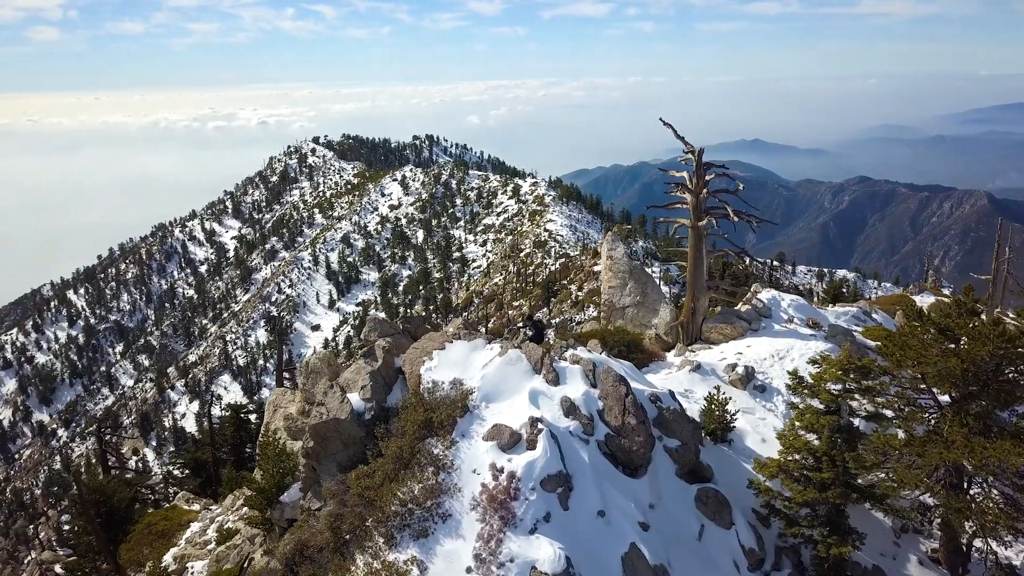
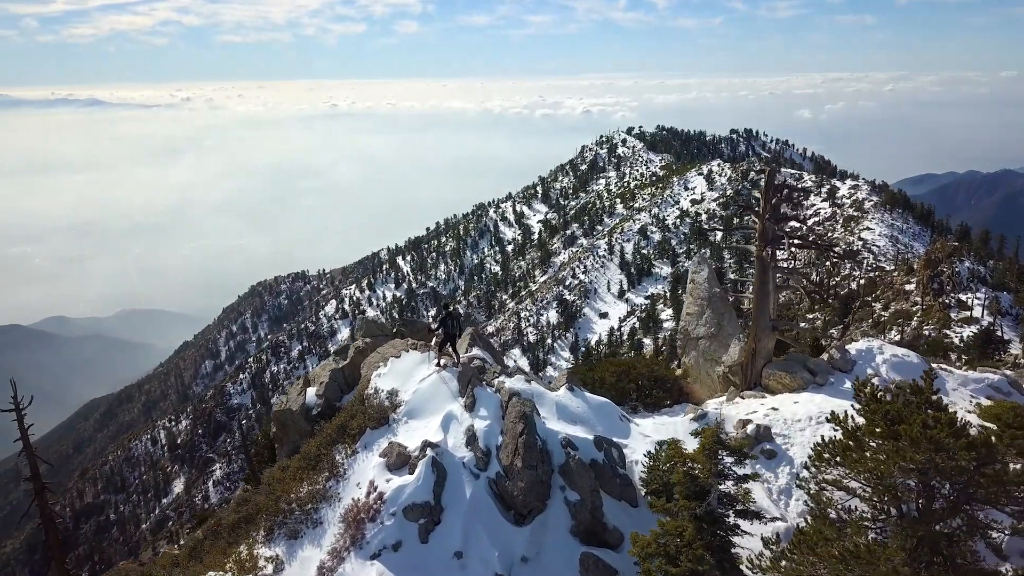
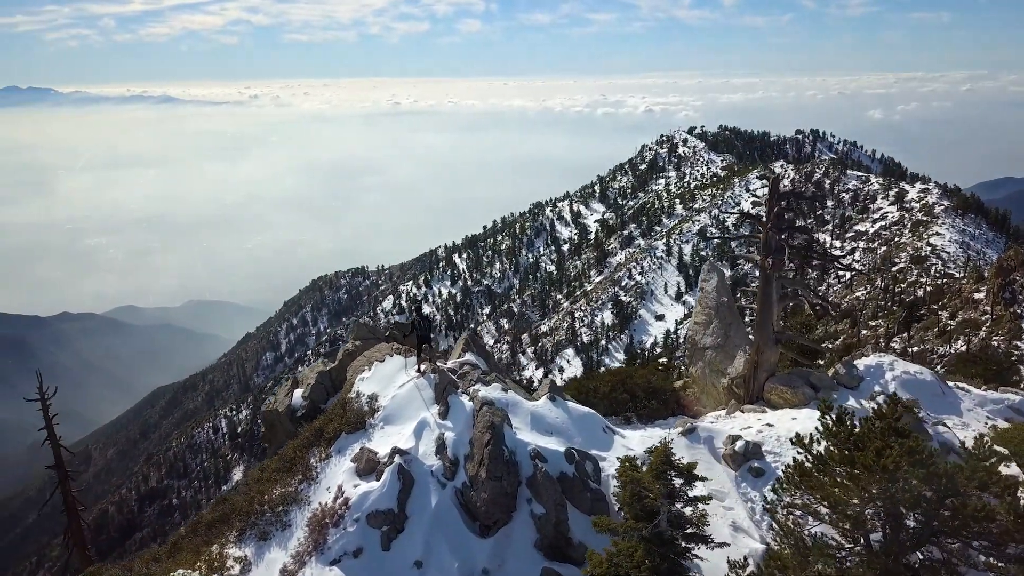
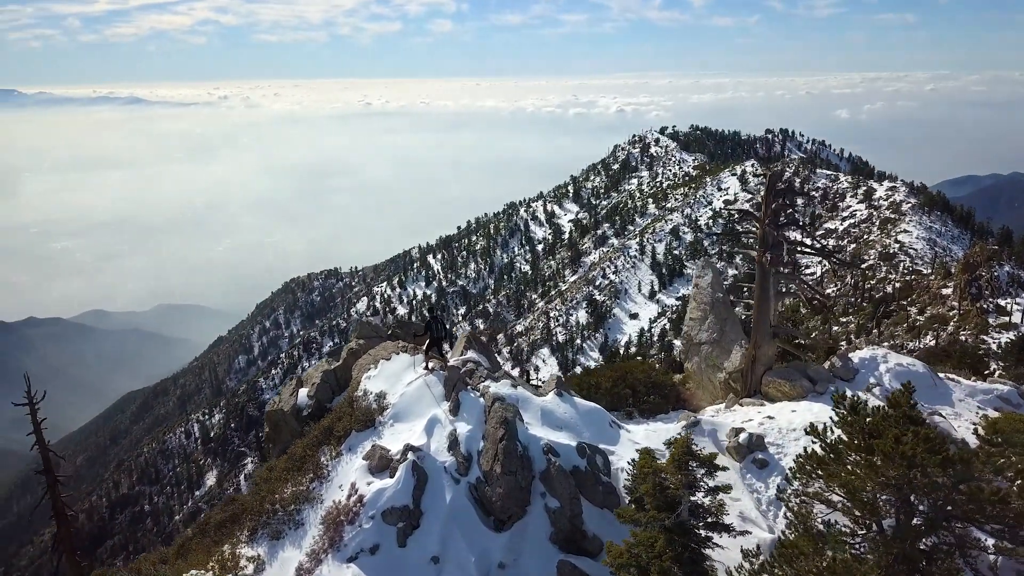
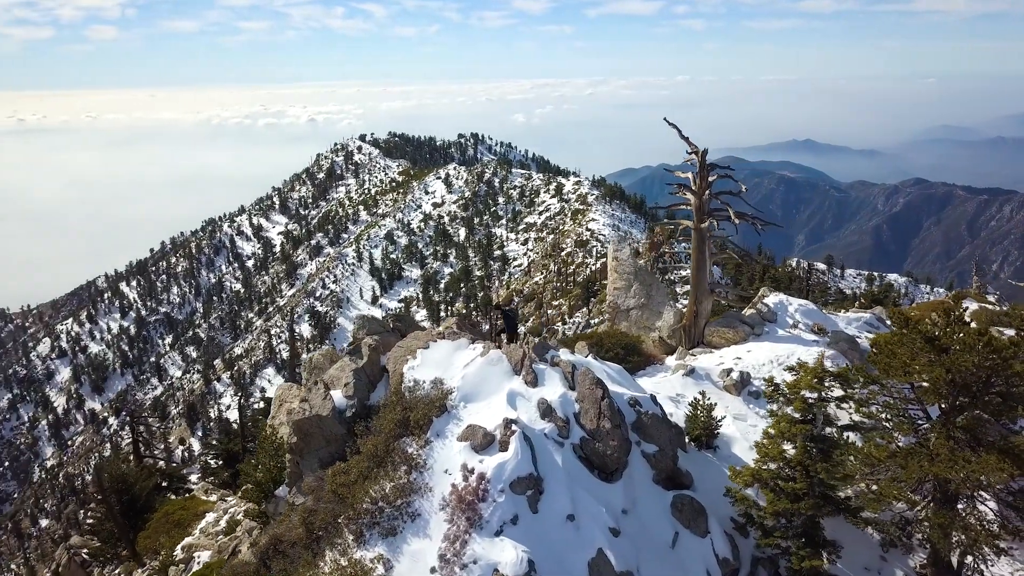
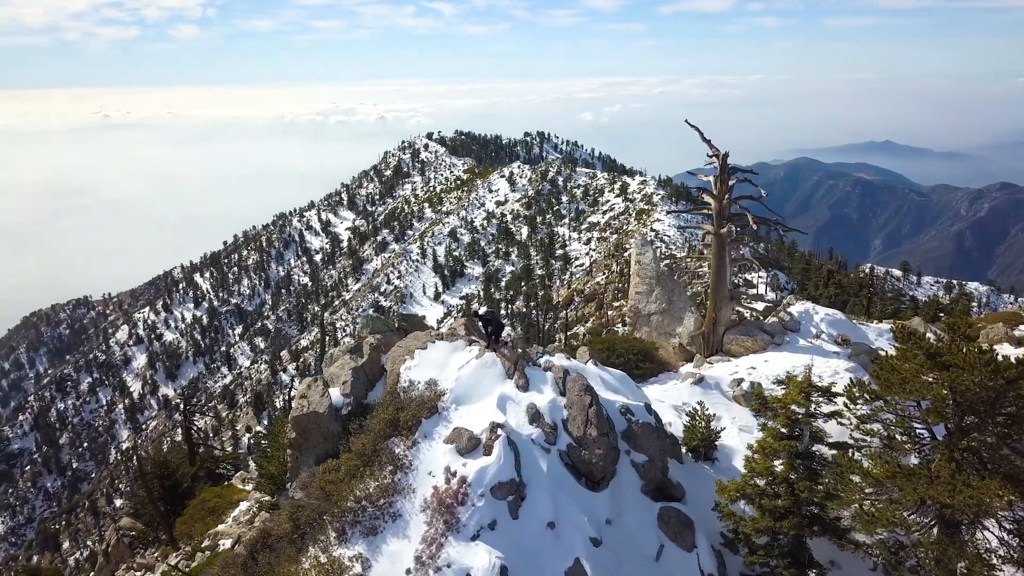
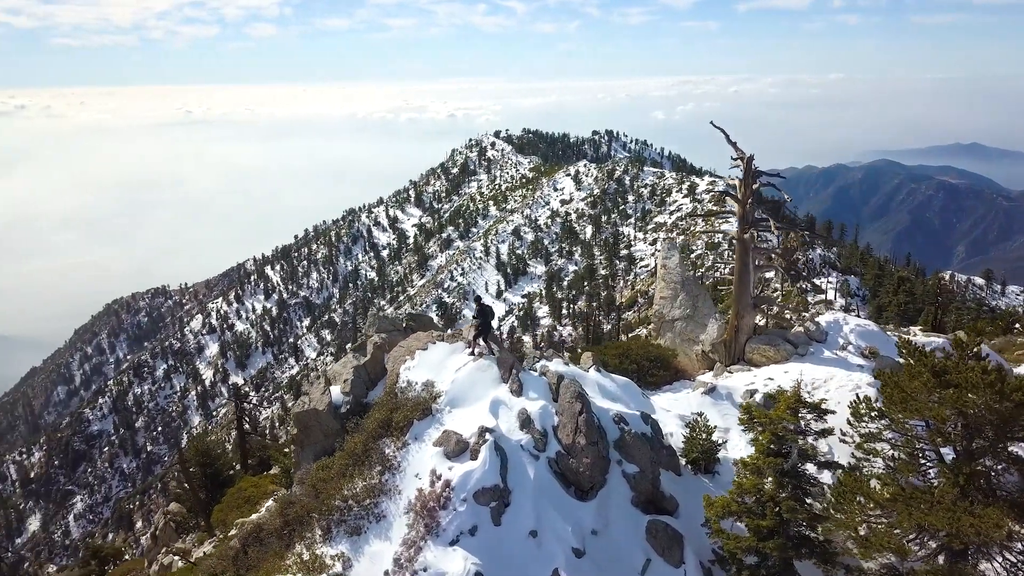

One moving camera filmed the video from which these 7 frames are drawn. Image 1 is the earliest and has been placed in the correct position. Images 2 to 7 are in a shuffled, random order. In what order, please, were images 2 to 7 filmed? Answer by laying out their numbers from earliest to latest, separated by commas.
5, 6, 7, 2, 4, 3
